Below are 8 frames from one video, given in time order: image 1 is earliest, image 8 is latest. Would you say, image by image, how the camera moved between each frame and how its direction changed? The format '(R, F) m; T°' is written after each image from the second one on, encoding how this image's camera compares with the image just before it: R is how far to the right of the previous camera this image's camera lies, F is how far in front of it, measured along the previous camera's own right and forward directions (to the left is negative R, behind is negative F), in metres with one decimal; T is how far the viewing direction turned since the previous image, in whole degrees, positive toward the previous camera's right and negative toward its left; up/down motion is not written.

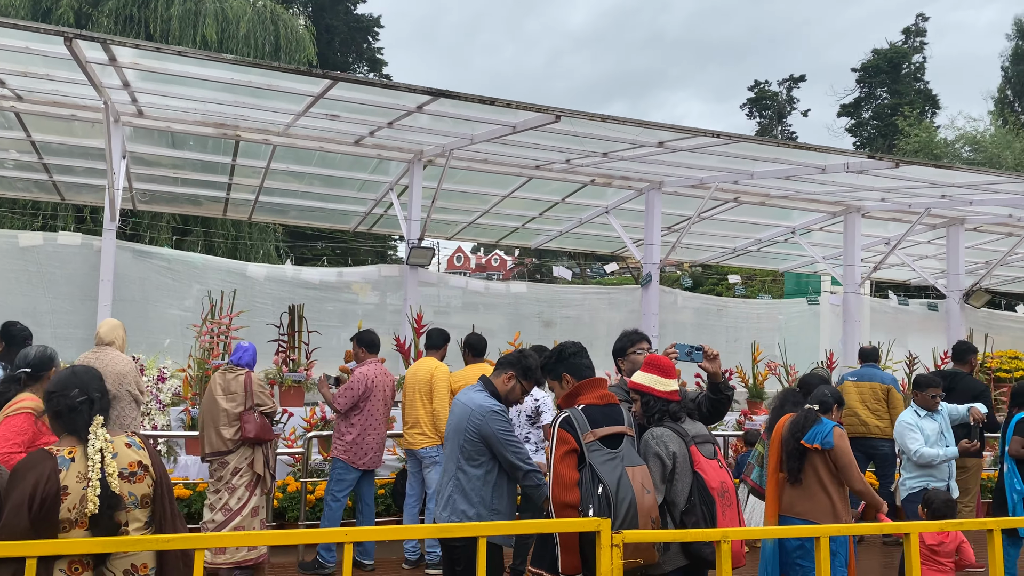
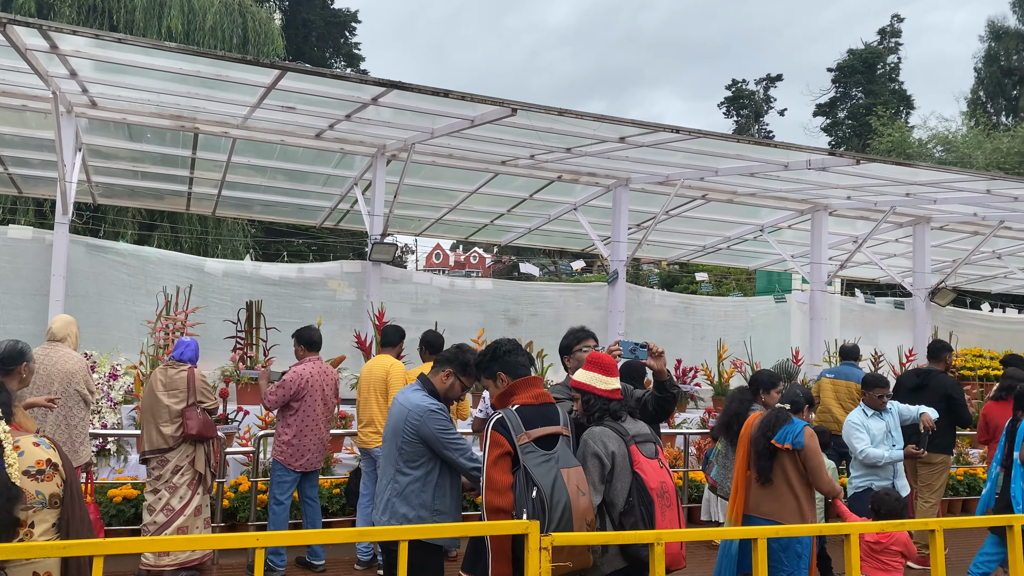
(+0.2, +0.1) m; +1°
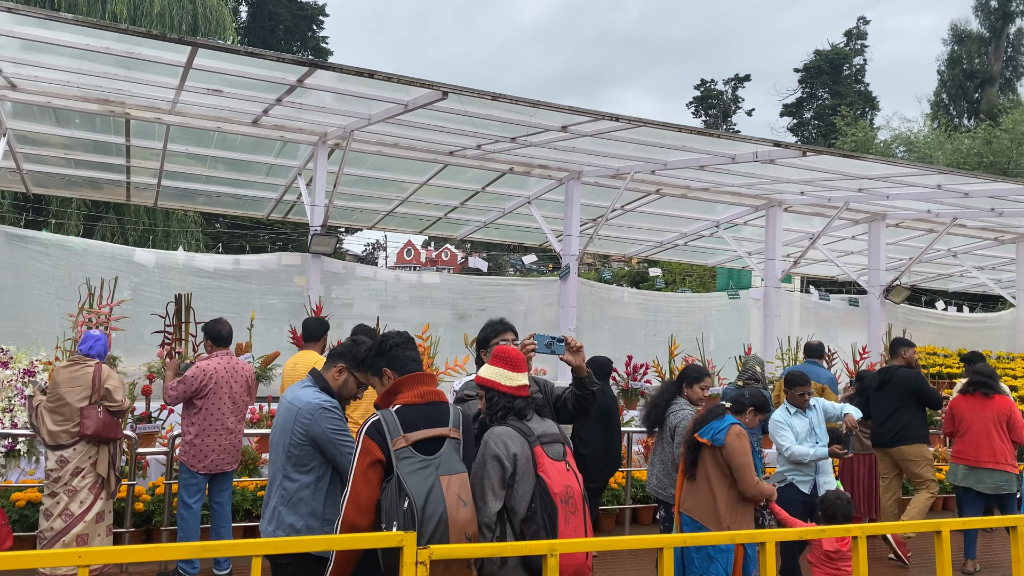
(+0.3, +0.3) m; +2°
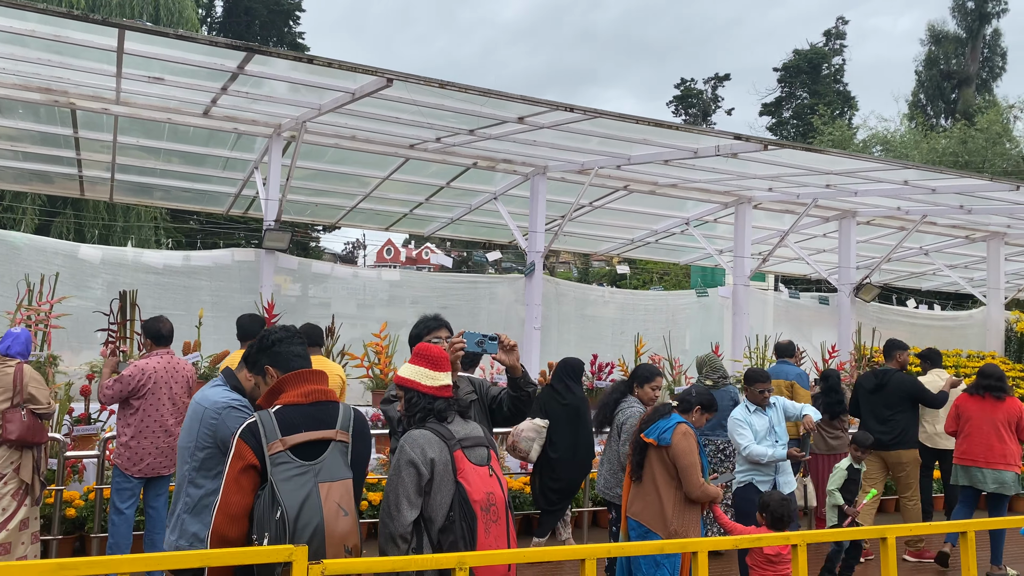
(+0.3, +0.2) m; +1°
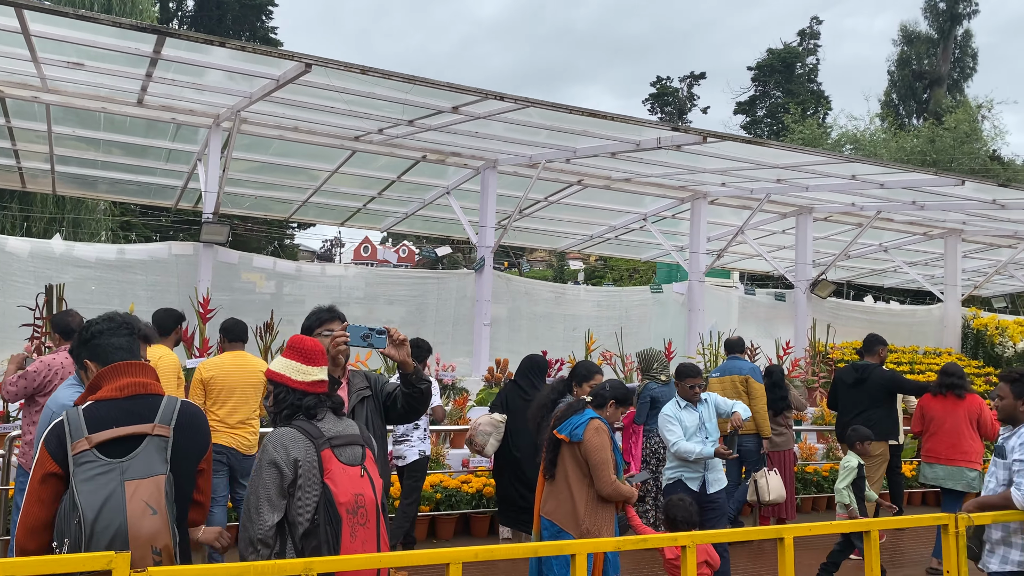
(+0.4, +0.2) m; +1°
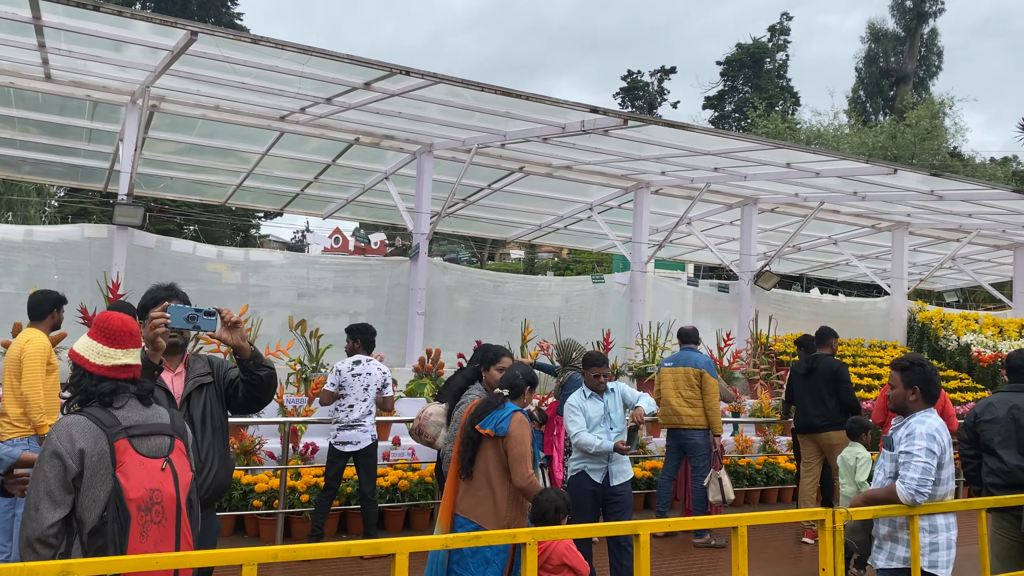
(+0.5, +0.3) m; +2°
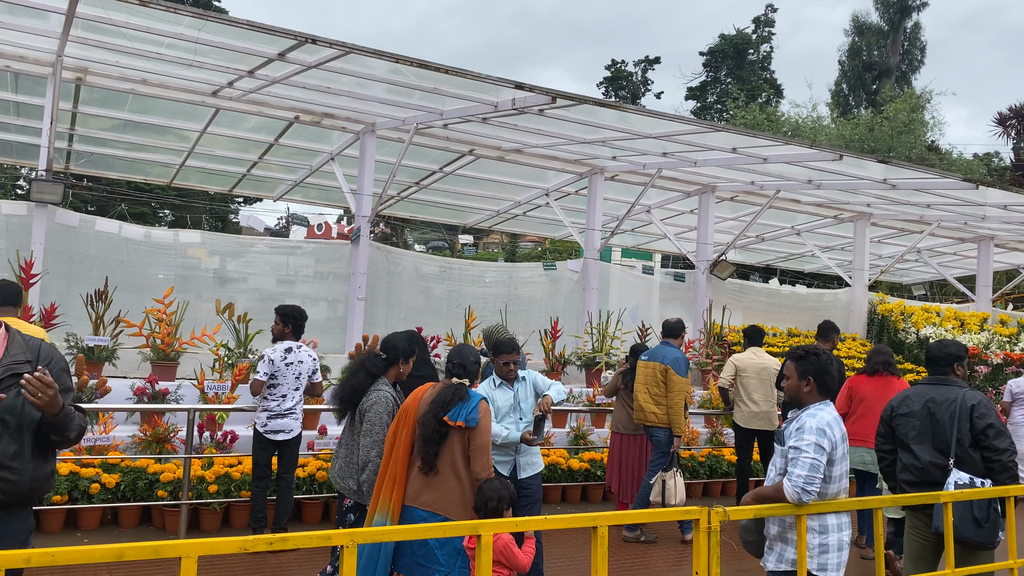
(+0.5, +0.3) m; +1°
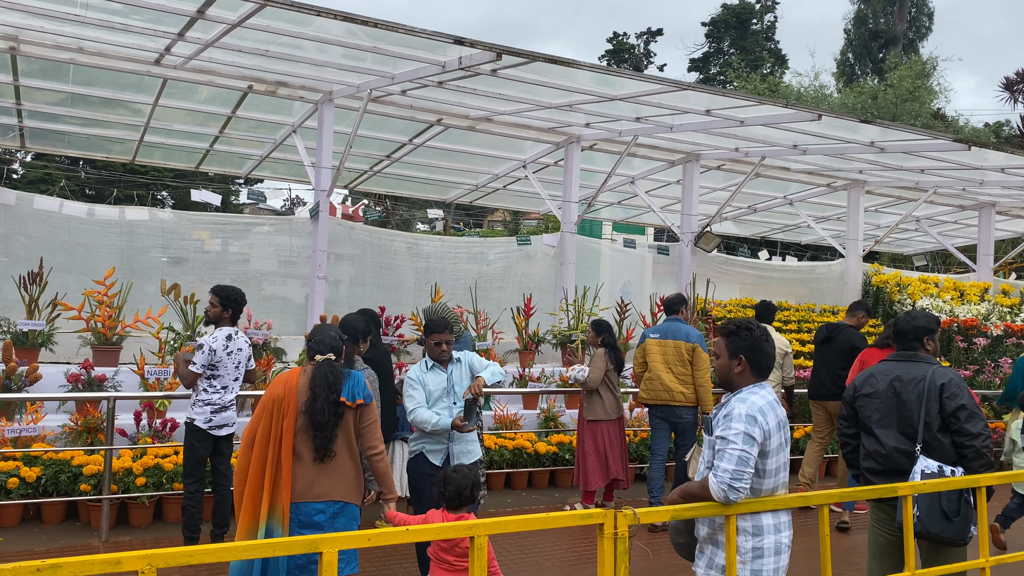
(+0.5, +0.5) m; -1°
